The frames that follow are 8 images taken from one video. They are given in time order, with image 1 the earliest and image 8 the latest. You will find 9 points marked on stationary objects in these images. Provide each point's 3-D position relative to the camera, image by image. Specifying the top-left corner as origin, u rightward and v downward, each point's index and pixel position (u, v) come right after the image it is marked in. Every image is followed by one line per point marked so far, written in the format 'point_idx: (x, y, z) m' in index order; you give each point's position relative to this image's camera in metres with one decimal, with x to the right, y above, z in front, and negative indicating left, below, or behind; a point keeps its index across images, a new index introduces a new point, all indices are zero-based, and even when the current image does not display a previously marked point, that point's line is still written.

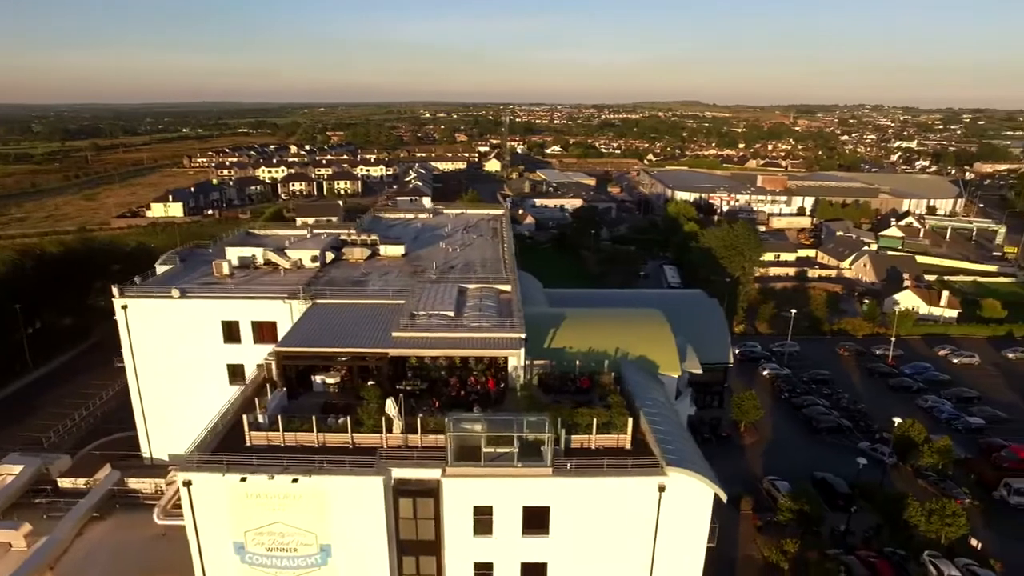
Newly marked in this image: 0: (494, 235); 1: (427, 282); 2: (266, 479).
0: (-0.5, +1.6, +19.9) m
1: (-1.9, +0.2, +15.1) m
2: (-3.4, -2.7, +9.2) m
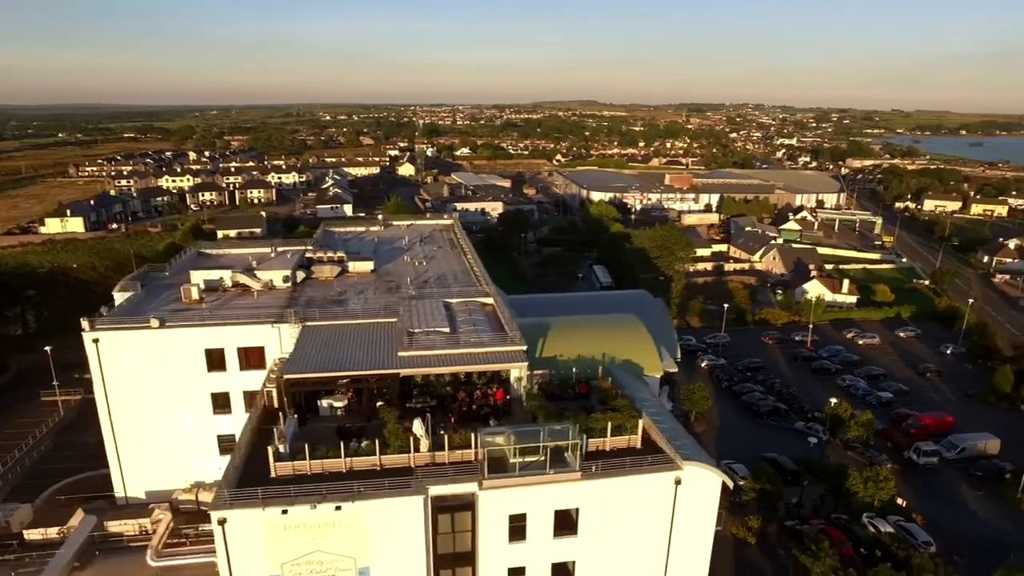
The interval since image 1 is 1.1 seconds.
0: (-1.8, +1.3, +20.3) m
1: (-2.4, -0.2, +15.3) m
2: (-2.9, -3.1, +9.3) m
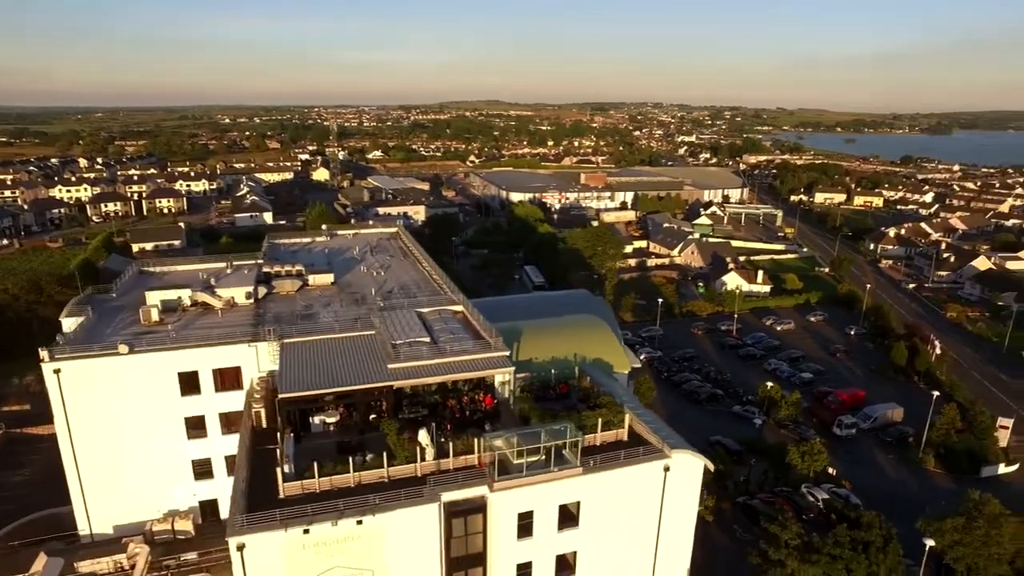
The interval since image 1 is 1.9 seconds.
0: (-3.3, +1.0, +20.4) m
1: (-3.1, -0.5, +15.4) m
2: (-2.6, -3.4, +9.4) m
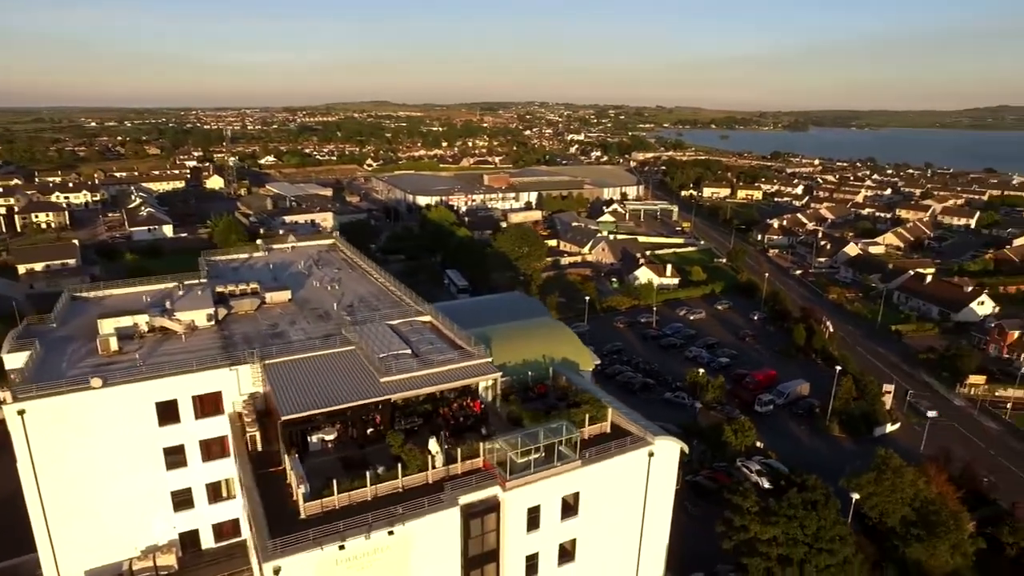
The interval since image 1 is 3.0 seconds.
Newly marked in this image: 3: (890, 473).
0: (-4.9, +0.7, +20.4) m
1: (-3.8, -0.8, +15.5) m
2: (-2.2, -3.7, +9.7) m
3: (+9.6, -4.7, +16.7) m
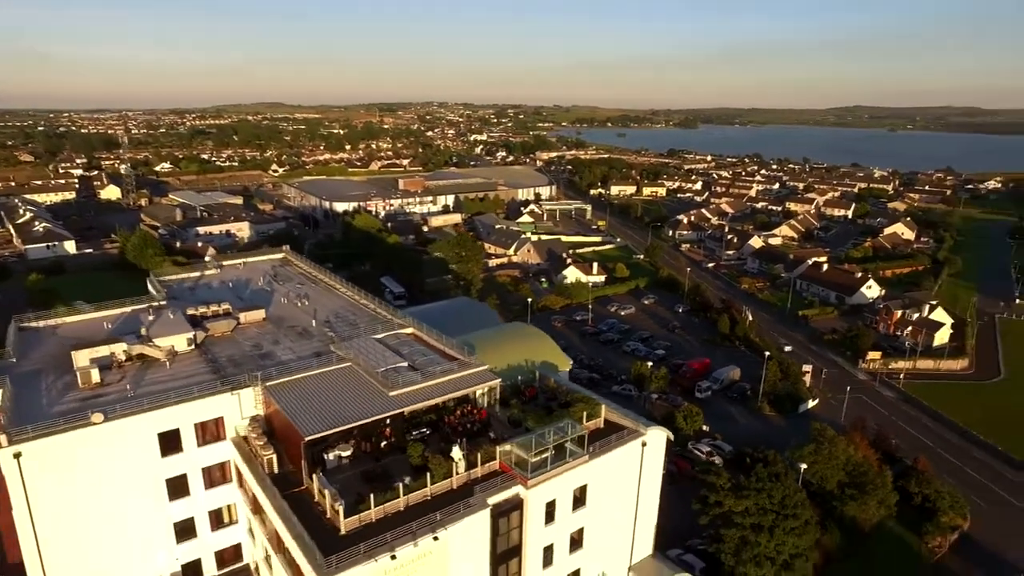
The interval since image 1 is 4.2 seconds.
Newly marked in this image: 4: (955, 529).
0: (-6.1, +0.2, +20.3) m
1: (-4.2, -1.2, +15.7) m
2: (-1.6, -4.0, +10.2) m
3: (+9.1, -4.5, +18.9) m
4: (+12.6, -6.8, +18.8) m
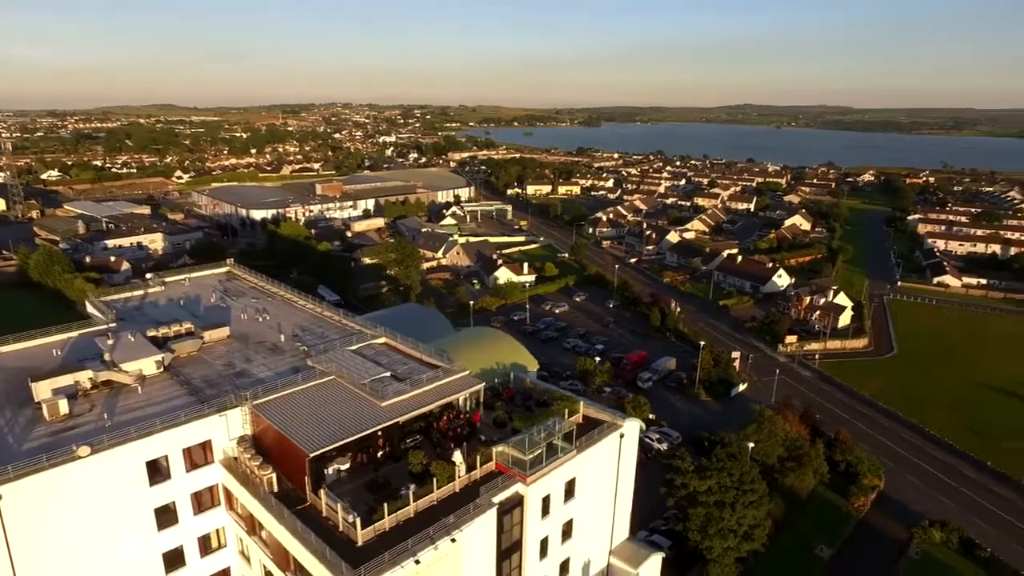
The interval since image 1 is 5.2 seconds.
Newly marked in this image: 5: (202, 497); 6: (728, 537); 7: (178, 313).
0: (-7.4, -0.2, +19.9) m
1: (-4.8, -1.5, +15.6) m
2: (-1.3, -4.2, +10.5) m
3: (+8.0, -4.2, +20.7) m
4: (+11.6, -6.4, +21.1) m
5: (-6.1, -4.1, +12.8) m
6: (+5.3, -6.1, +16.1) m
7: (-9.1, -0.7, +17.9) m
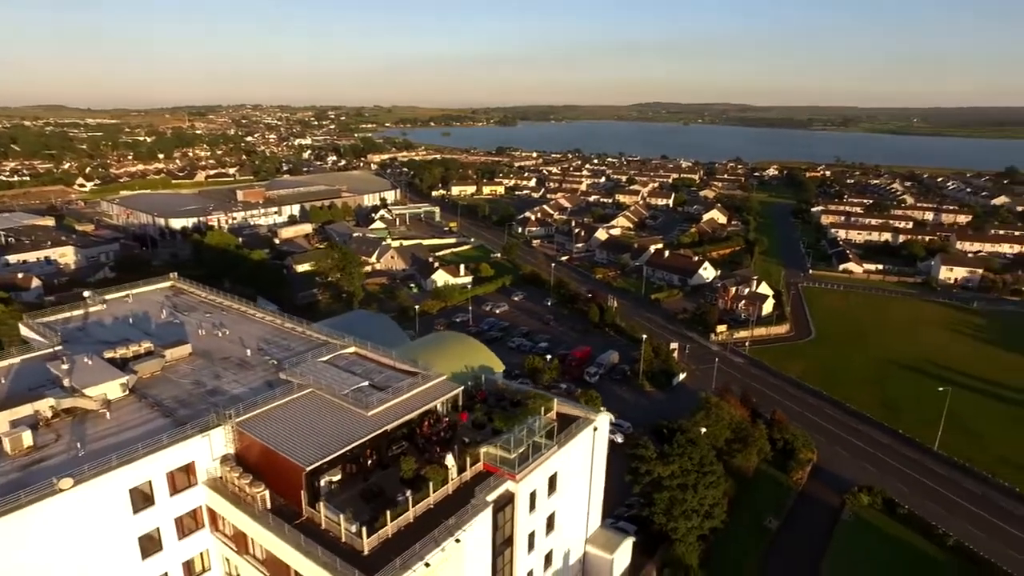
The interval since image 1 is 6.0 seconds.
0: (-8.6, -0.6, +19.3) m
1: (-5.4, -1.8, +15.4) m
2: (-1.2, -4.4, +10.8) m
3: (+6.8, -4.0, +22.1) m
4: (+10.4, -6.1, +22.9) m
5: (-6.2, -4.4, +12.5) m
6: (+4.7, -6.0, +17.2) m
7: (-10.0, -1.2, +17.2) m
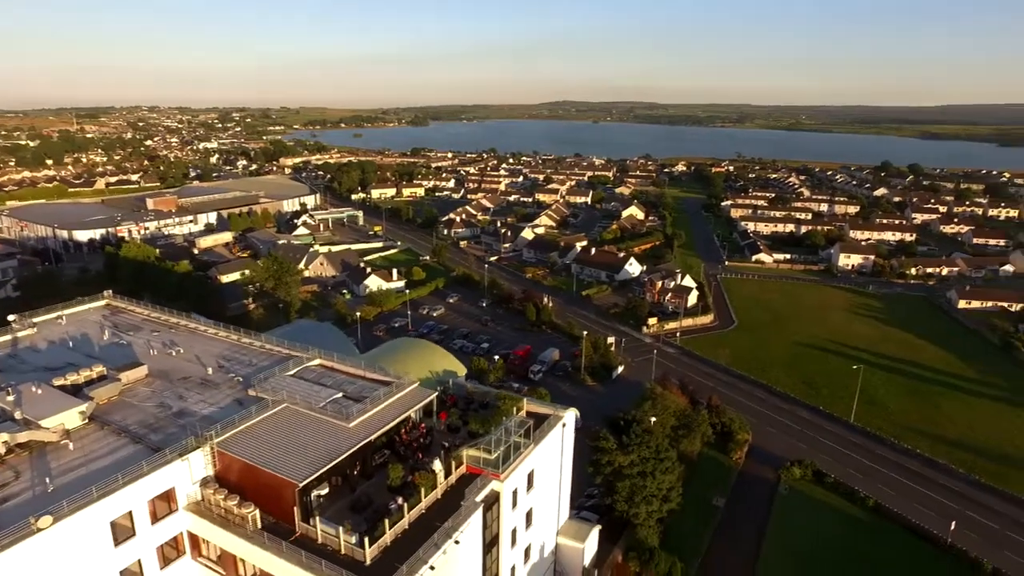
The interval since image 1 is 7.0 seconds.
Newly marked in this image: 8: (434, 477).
0: (-9.8, -1.1, +18.6) m
1: (-6.1, -2.2, +15.1) m
2: (-1.2, -4.6, +11.1) m
3: (+5.2, -3.9, +23.3) m
4: (+8.8, -5.8, +24.6) m
5: (-6.4, -4.8, +12.1) m
6: (+3.9, -6.0, +18.2) m
7: (-10.9, -1.7, +16.2) m
8: (-1.5, -3.6, +12.6) m
